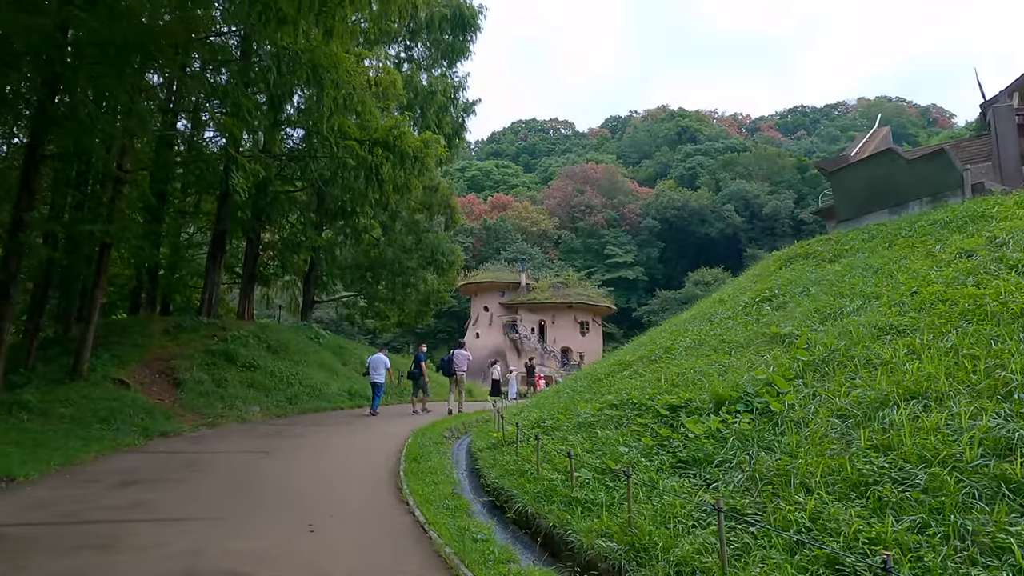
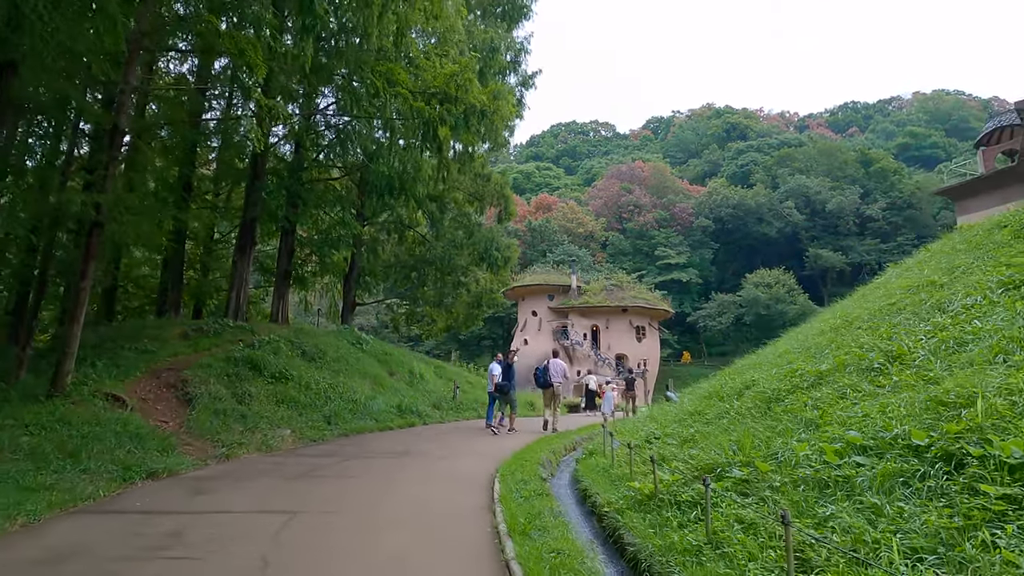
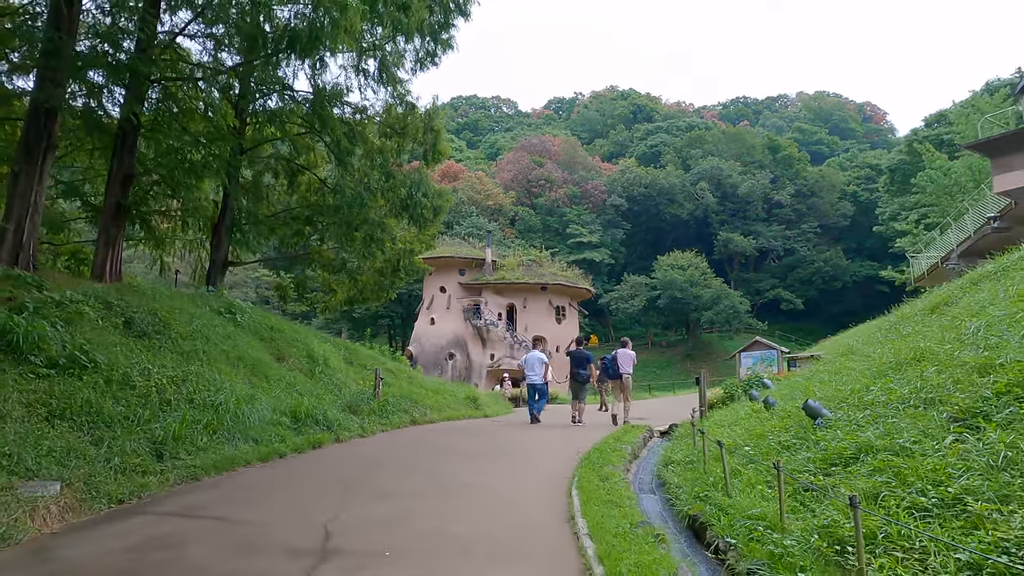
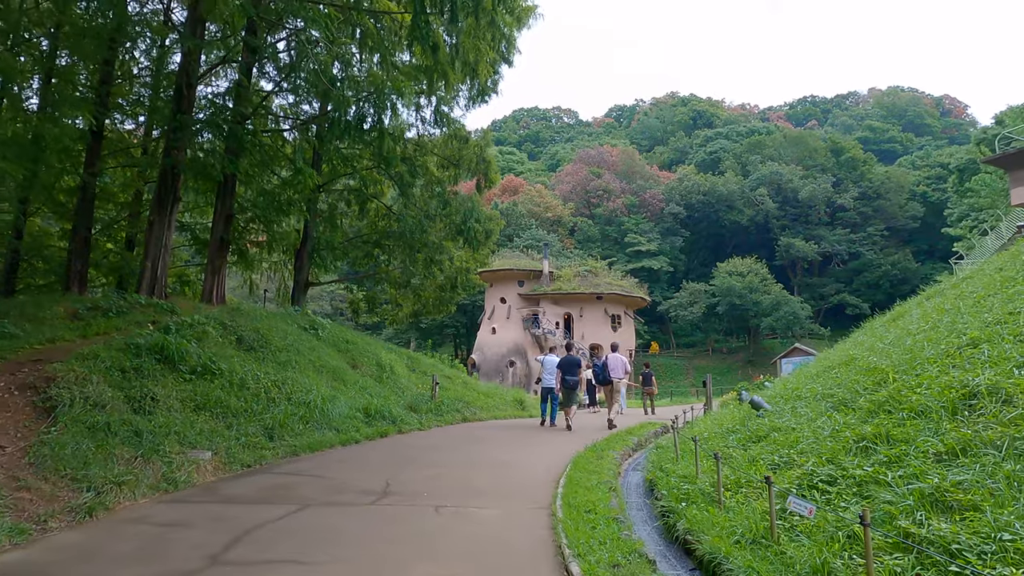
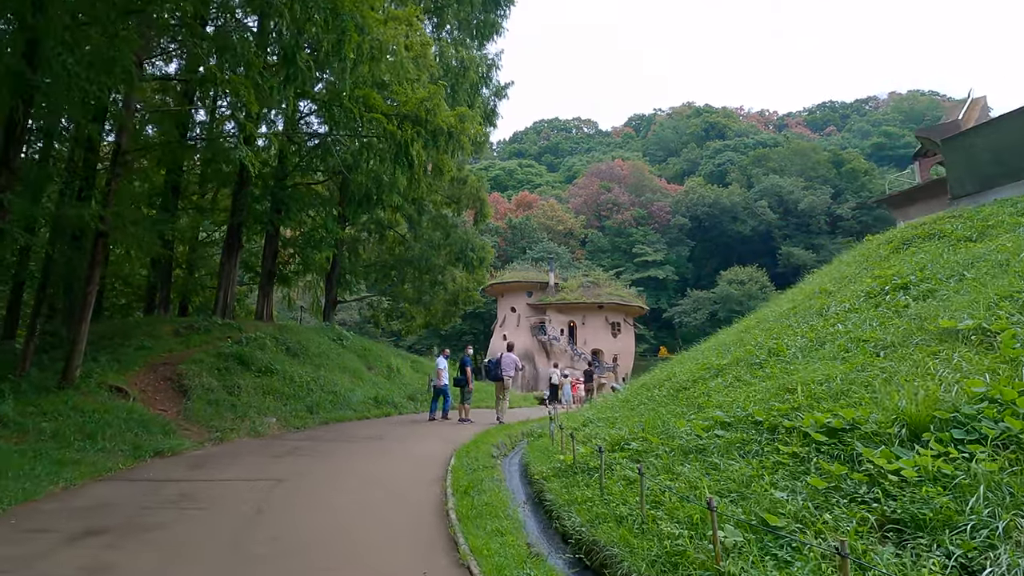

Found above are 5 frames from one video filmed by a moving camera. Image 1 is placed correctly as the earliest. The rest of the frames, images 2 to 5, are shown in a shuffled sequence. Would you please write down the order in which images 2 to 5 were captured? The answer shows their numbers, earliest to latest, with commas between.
5, 2, 4, 3
